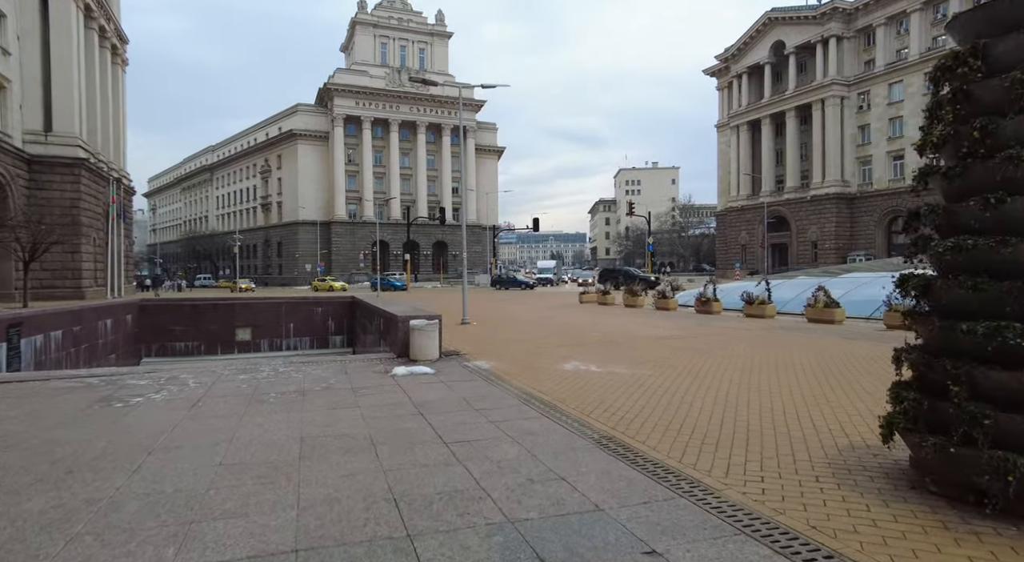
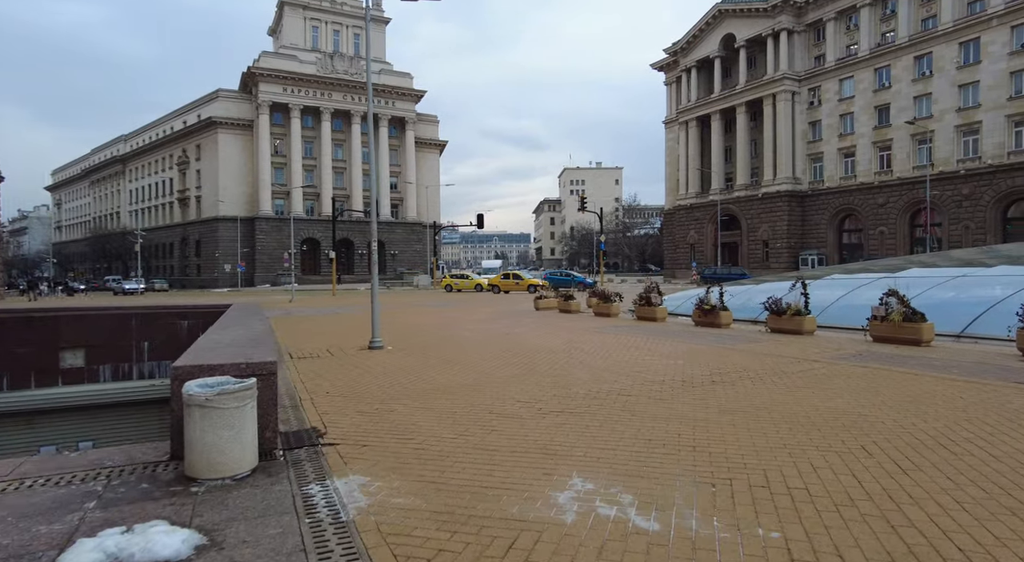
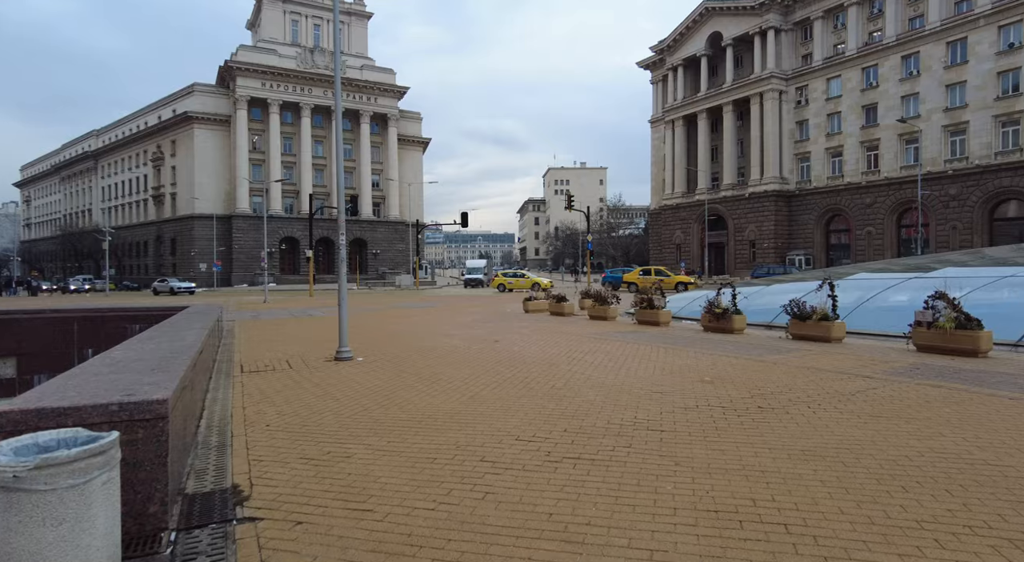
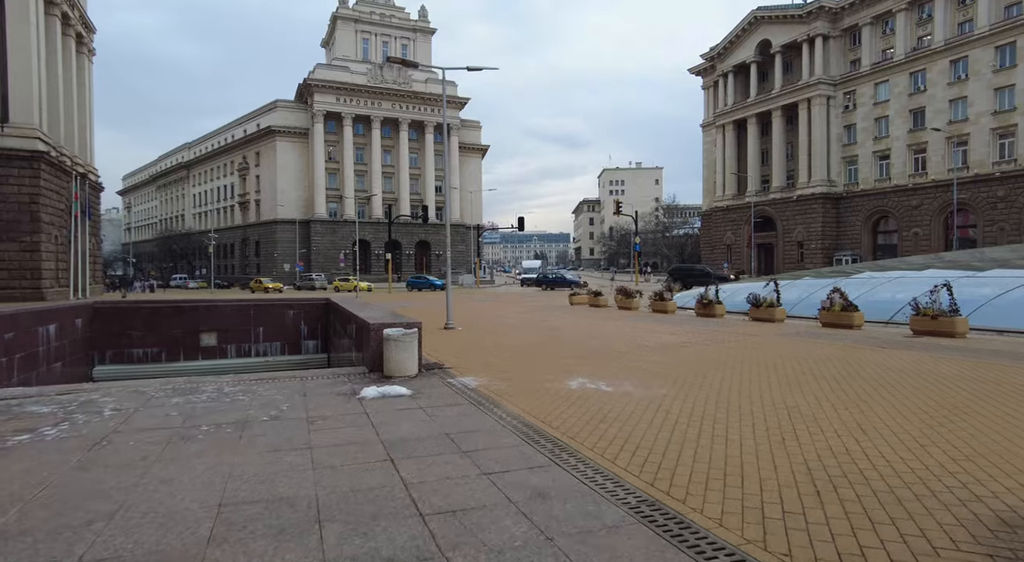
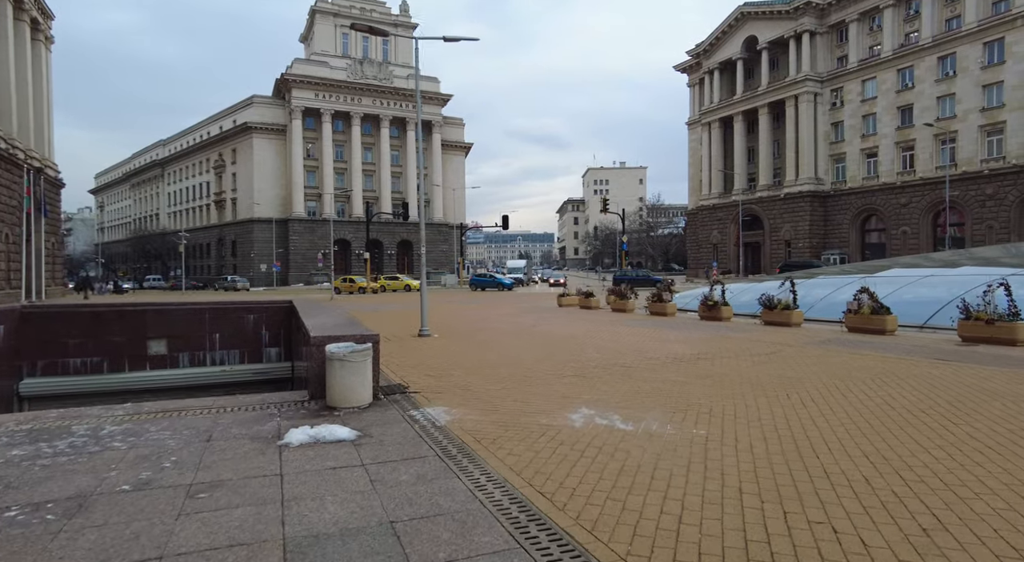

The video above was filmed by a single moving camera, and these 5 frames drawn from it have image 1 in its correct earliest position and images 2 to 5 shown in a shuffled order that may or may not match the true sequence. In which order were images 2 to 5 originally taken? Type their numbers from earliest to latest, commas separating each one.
4, 5, 2, 3
